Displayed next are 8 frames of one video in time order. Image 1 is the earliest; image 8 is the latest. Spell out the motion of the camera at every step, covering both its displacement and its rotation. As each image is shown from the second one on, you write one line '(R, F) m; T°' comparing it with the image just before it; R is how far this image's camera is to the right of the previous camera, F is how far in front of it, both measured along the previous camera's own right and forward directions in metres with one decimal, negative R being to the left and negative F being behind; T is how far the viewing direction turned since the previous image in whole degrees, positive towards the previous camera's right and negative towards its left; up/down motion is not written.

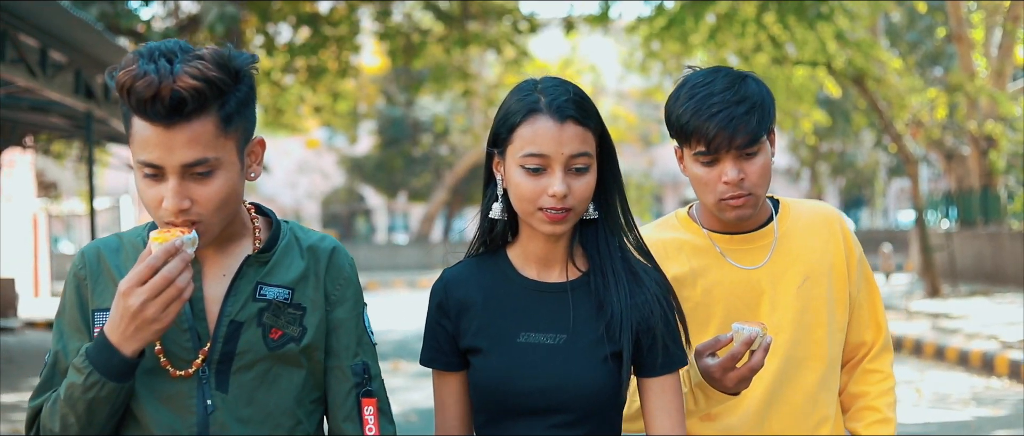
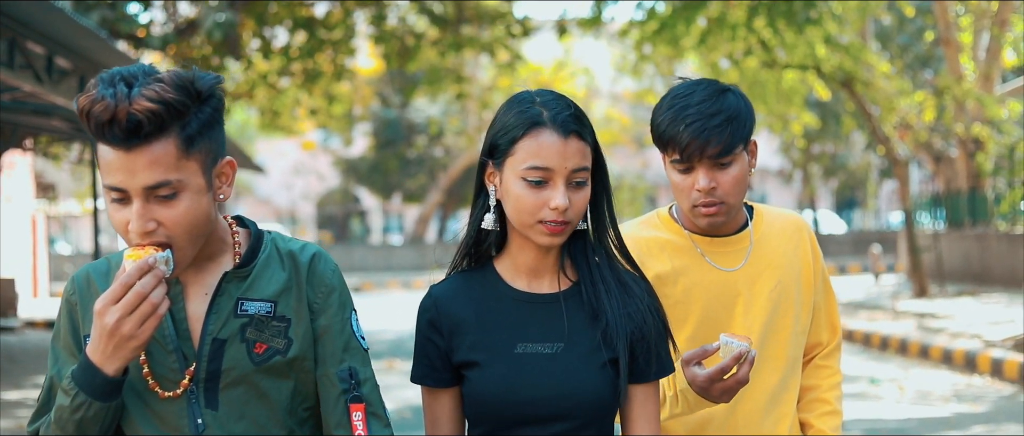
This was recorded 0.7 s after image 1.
(0.0, -0.2) m; 0°
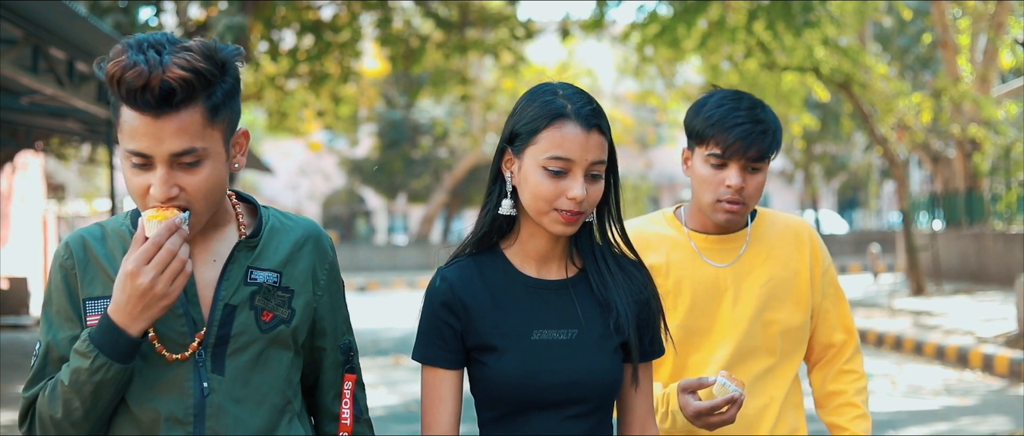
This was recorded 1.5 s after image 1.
(0.0, -0.3) m; 0°
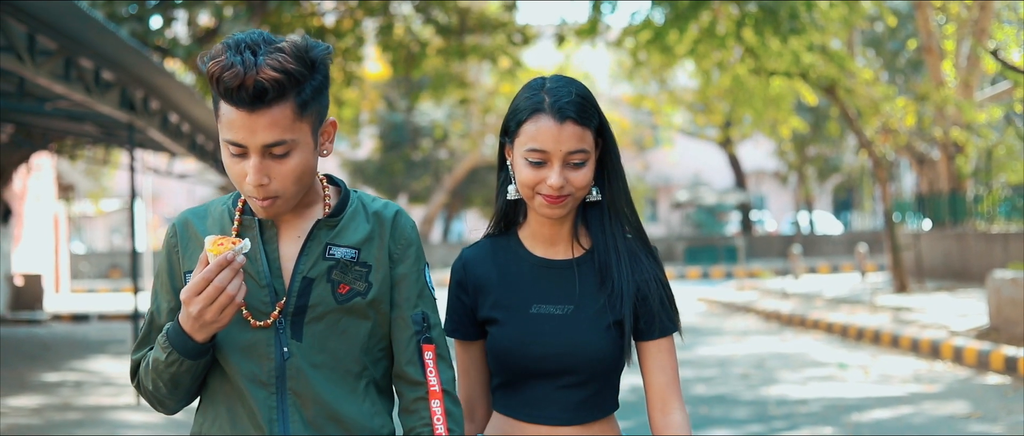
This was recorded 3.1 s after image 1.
(0.0, -0.6) m; 0°
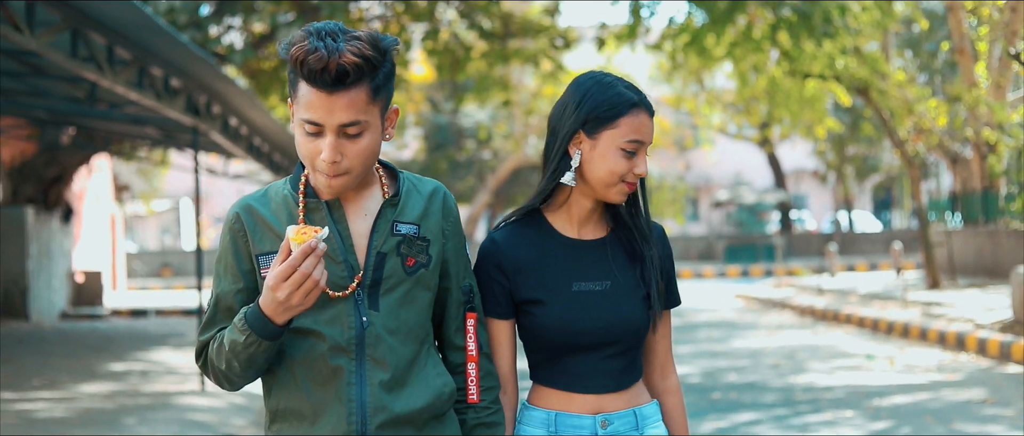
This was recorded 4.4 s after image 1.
(0.0, -0.5) m; -2°
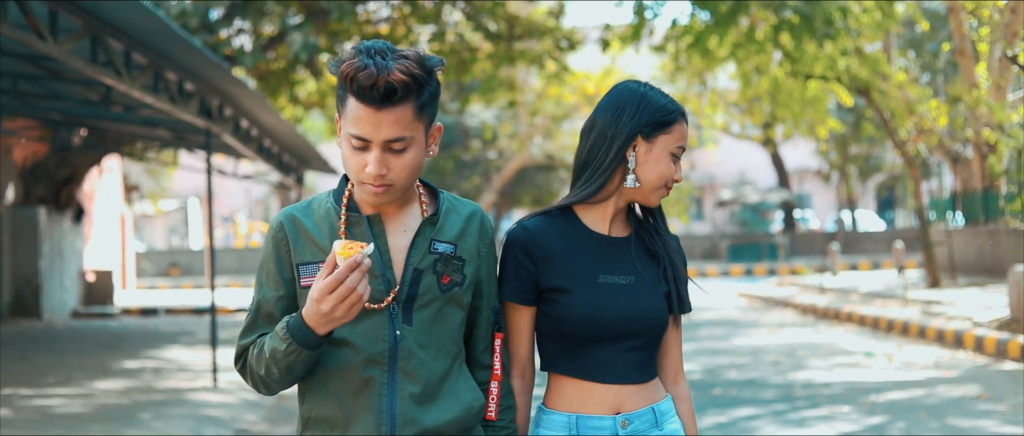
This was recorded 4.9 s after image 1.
(0.0, -0.2) m; 0°
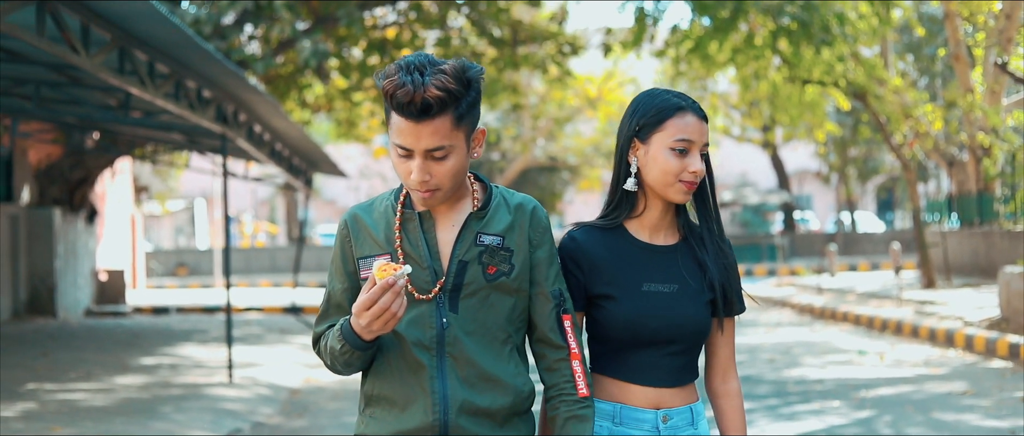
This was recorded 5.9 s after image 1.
(0.0, -0.4) m; 0°
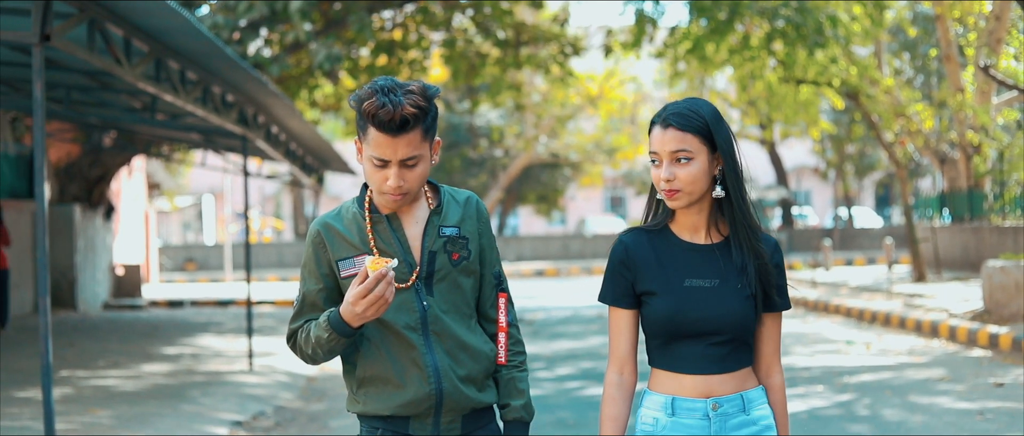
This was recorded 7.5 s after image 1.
(0.0, -0.6) m; 0°
